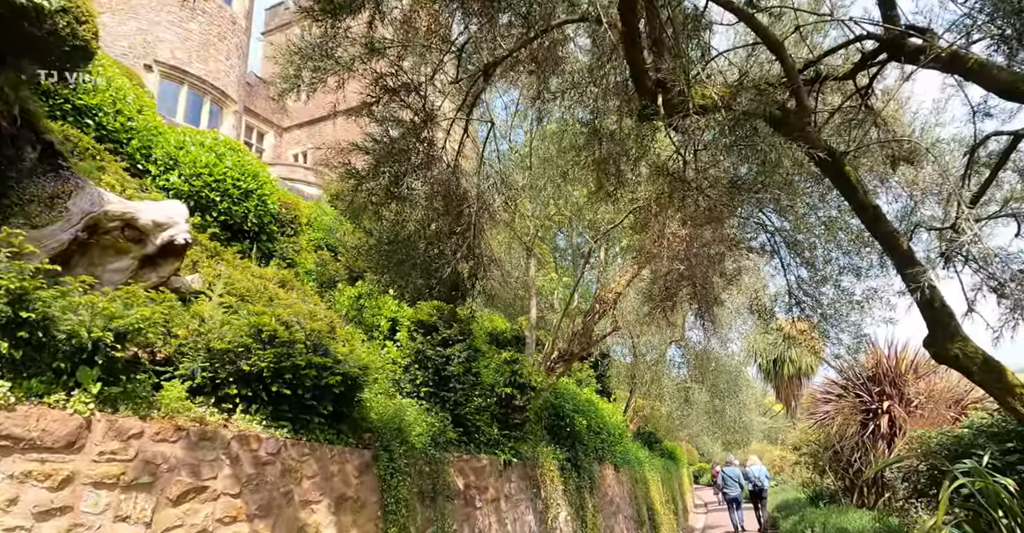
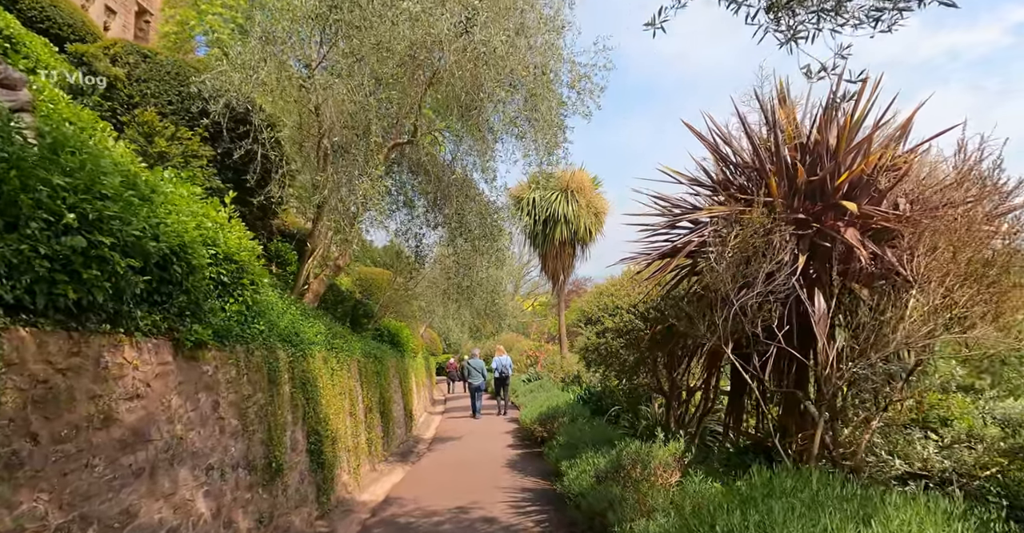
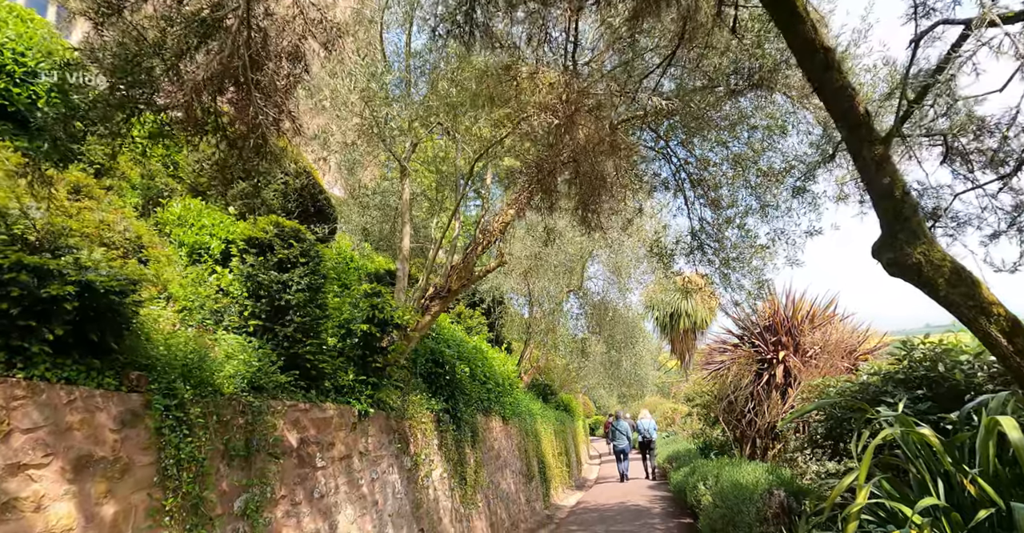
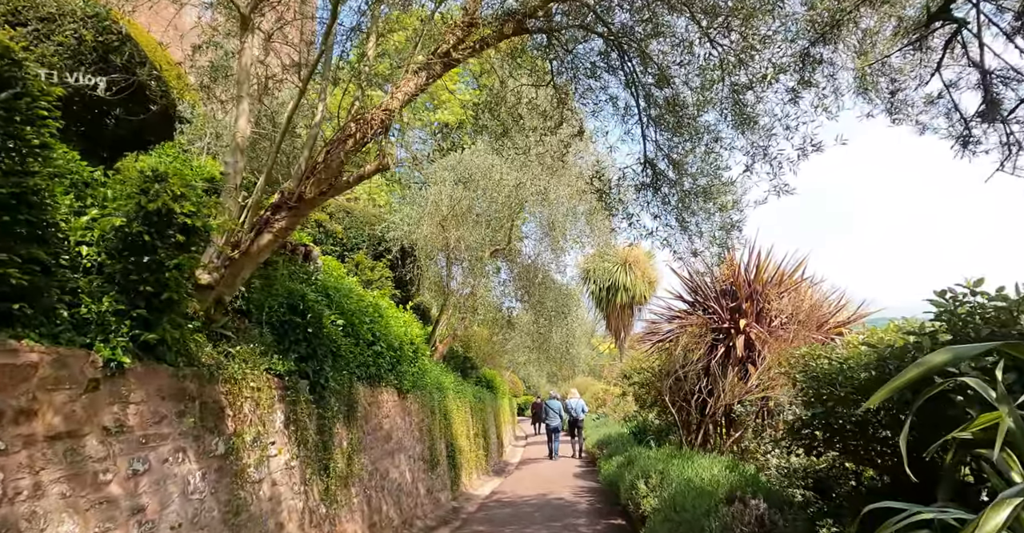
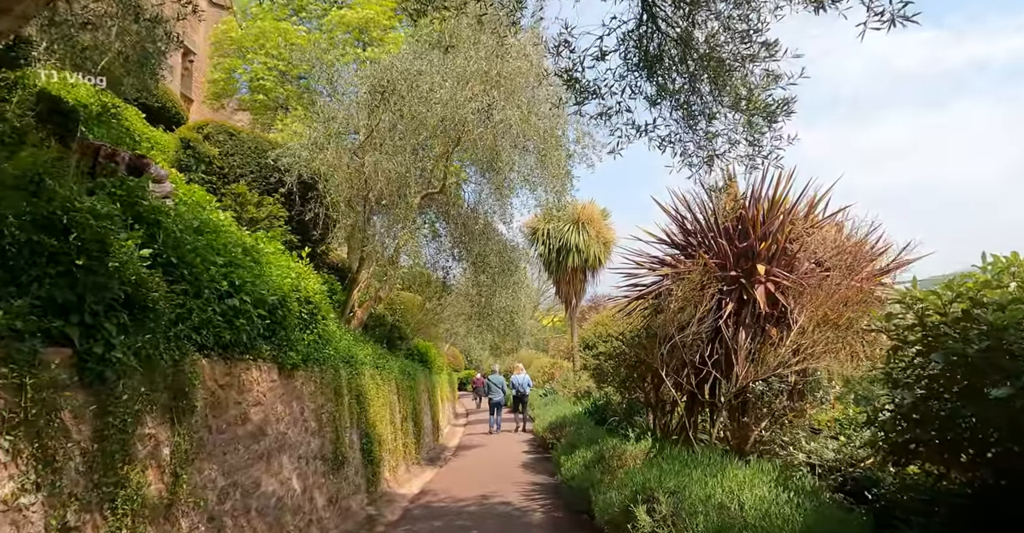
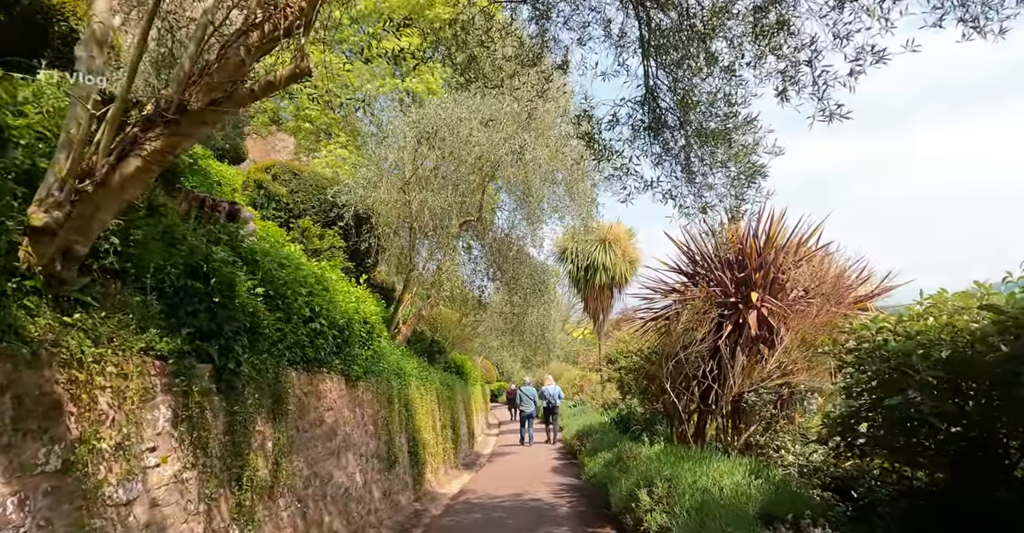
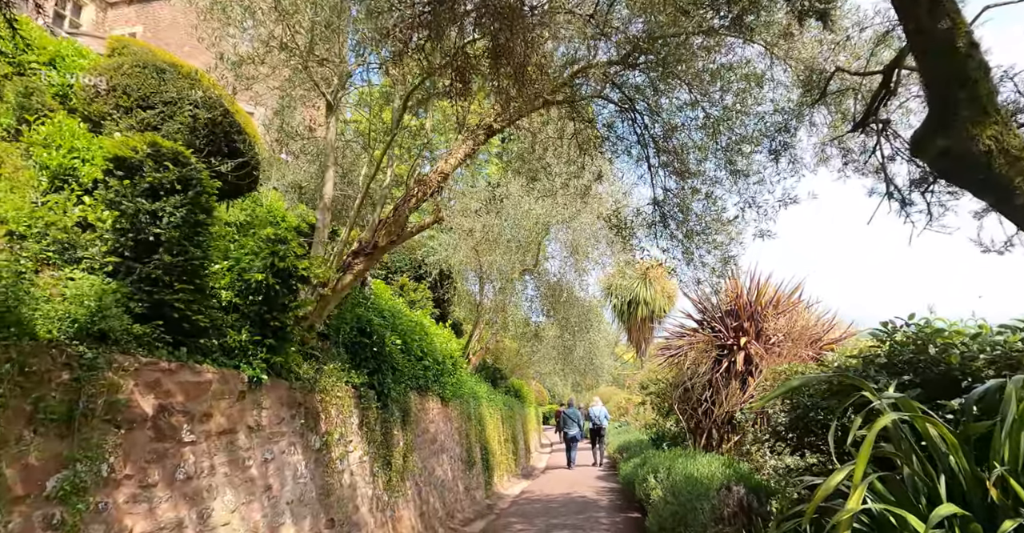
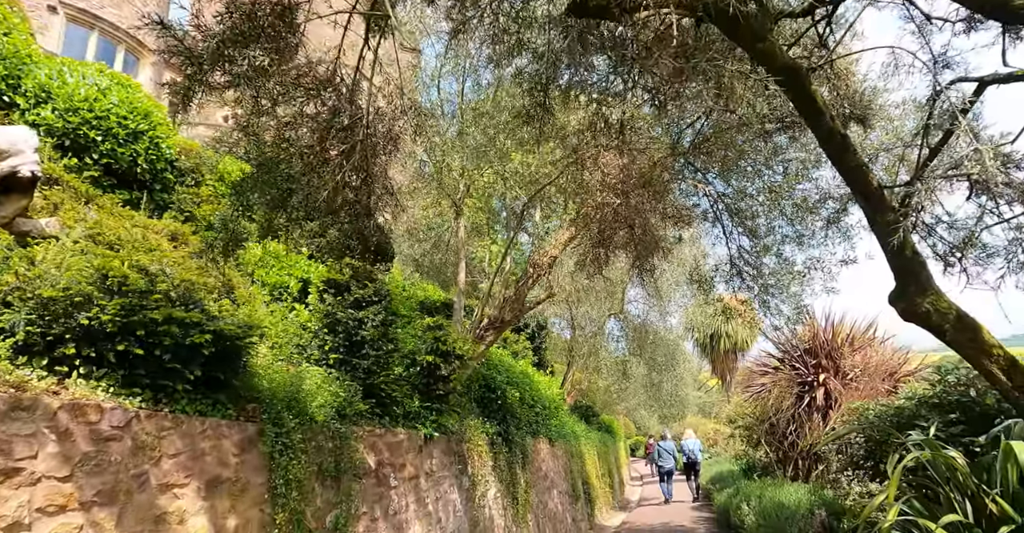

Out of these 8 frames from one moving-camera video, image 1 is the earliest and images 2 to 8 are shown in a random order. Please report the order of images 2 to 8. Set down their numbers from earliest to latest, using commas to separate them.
8, 3, 7, 4, 6, 5, 2
